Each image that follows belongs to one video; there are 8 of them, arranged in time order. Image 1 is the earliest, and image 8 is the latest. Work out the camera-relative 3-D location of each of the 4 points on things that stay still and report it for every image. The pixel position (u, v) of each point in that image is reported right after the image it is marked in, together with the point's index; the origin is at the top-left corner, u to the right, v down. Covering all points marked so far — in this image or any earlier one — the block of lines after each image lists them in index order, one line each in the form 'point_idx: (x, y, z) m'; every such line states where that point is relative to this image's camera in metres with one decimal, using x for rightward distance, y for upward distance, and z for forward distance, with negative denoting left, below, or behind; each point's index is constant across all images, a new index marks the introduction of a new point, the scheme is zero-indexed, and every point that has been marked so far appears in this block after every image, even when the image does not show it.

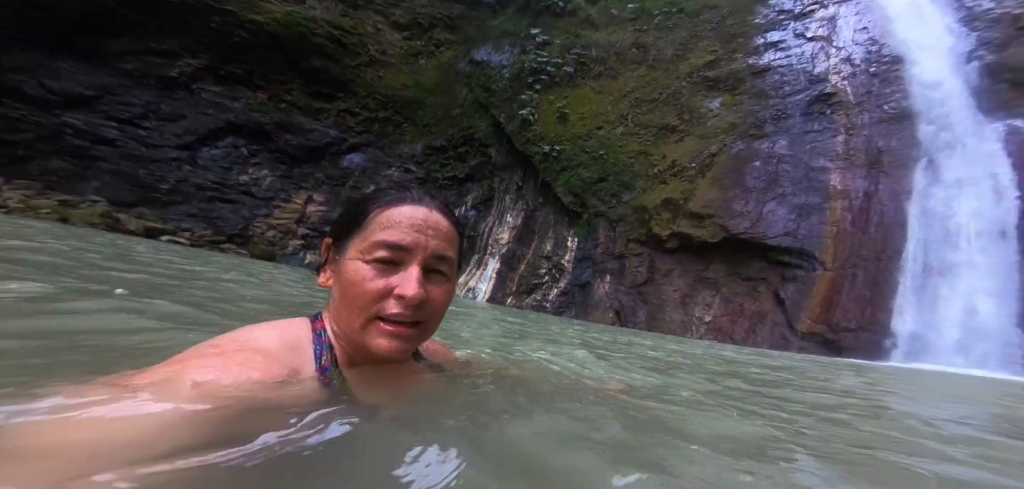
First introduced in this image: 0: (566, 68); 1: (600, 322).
0: (+2.5, +7.4, +12.9) m
1: (+2.2, -2.0, +9.0) m
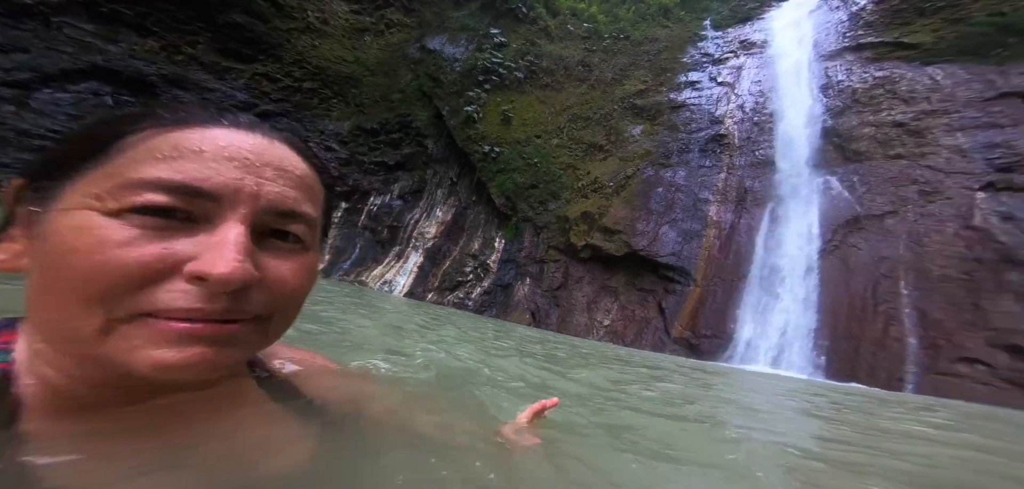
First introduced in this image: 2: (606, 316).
0: (+0.2, +7.3, +13.4) m
1: (-0.1, -2.0, +9.5) m
2: (+2.4, -1.8, +8.5) m
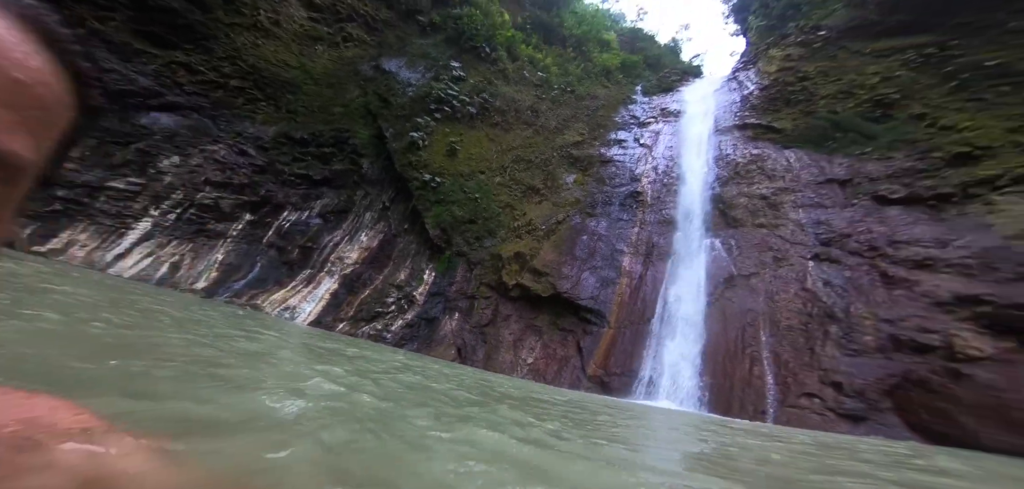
0: (-2.1, +5.9, +14.1) m
1: (-2.2, -2.9, +9.2) m
2: (+0.4, -2.8, +8.8) m
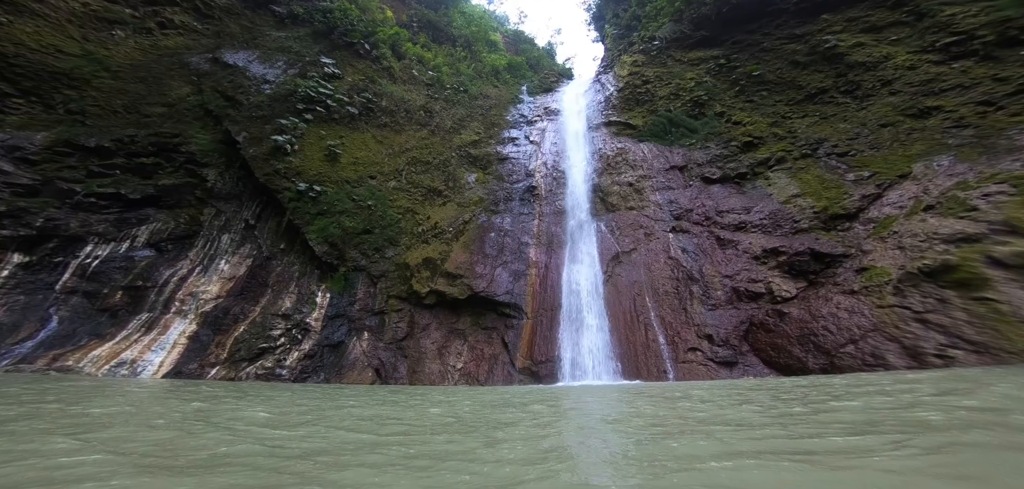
0: (-6.0, +5.2, +12.9) m
1: (-3.7, -3.5, +8.4) m
2: (-1.1, -3.2, +8.7) m
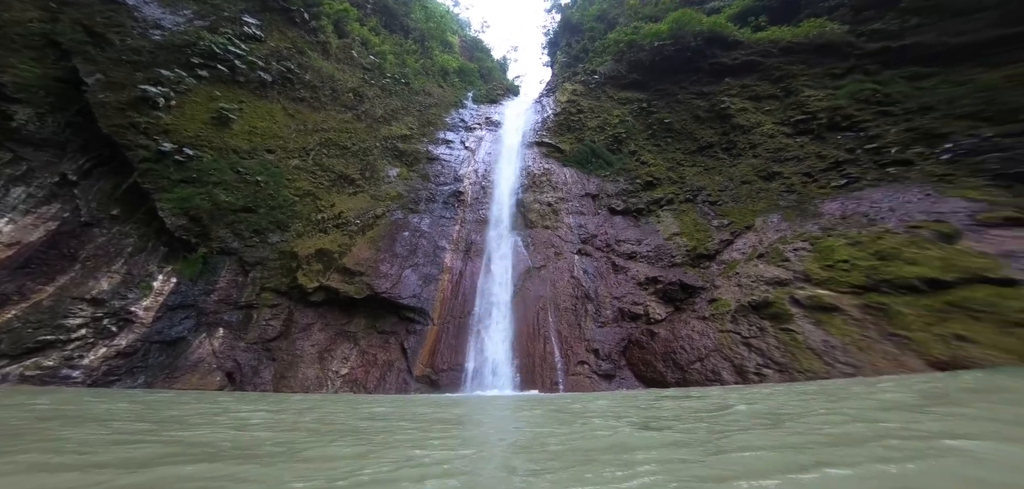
0: (-8.7, +5.9, +11.0) m
1: (-6.4, -3.0, +6.8) m
2: (-3.9, -3.0, +7.8) m
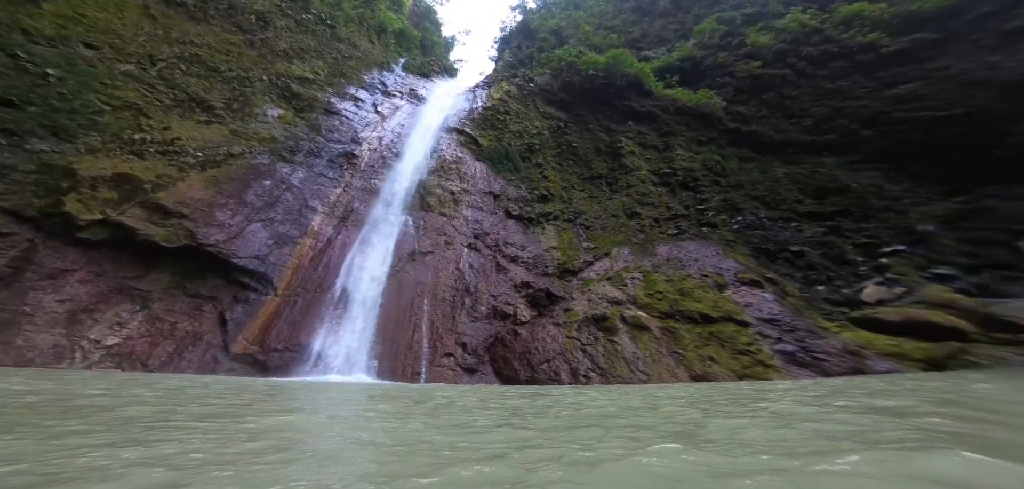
0: (-10.8, +8.2, +7.4) m
1: (-9.1, -1.2, +4.1) m
2: (-7.2, -1.6, +5.9) m
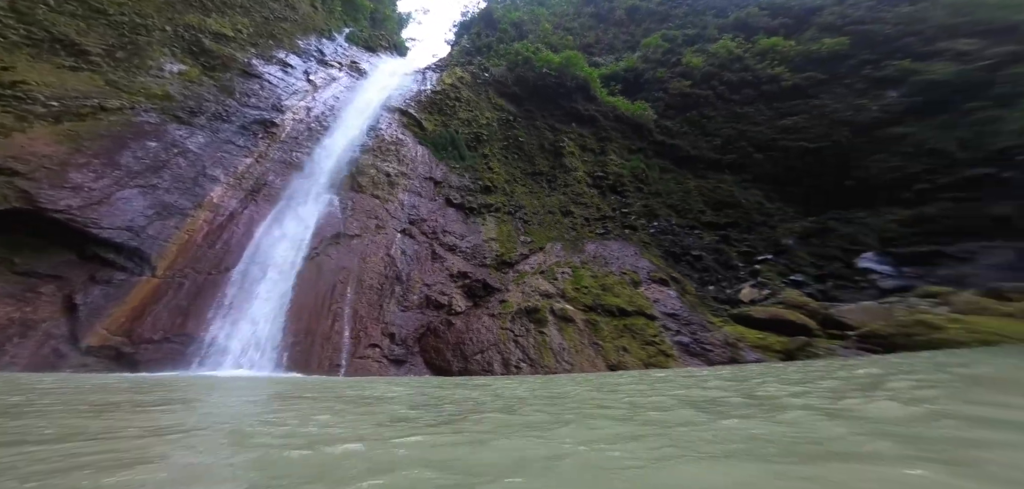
0: (-11.6, +8.9, +5.2) m
1: (-9.9, -0.7, +2.5) m
2: (-8.3, -1.1, +4.6) m
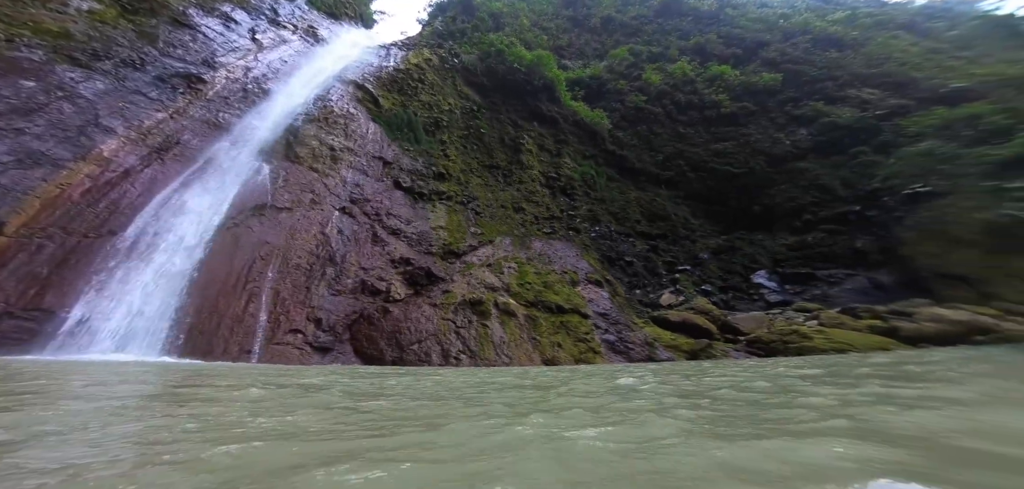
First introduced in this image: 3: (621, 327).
0: (-11.6, +10.0, +3.5) m
1: (-10.4, +0.3, +1.2) m
2: (-9.1, -0.2, +3.4) m
3: (+2.7, -2.0, +8.0) m
